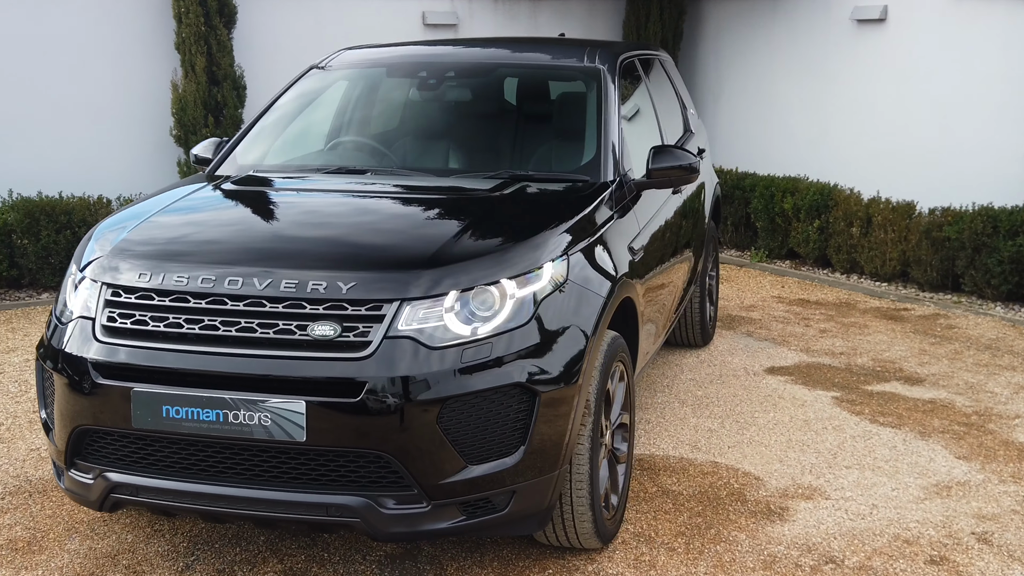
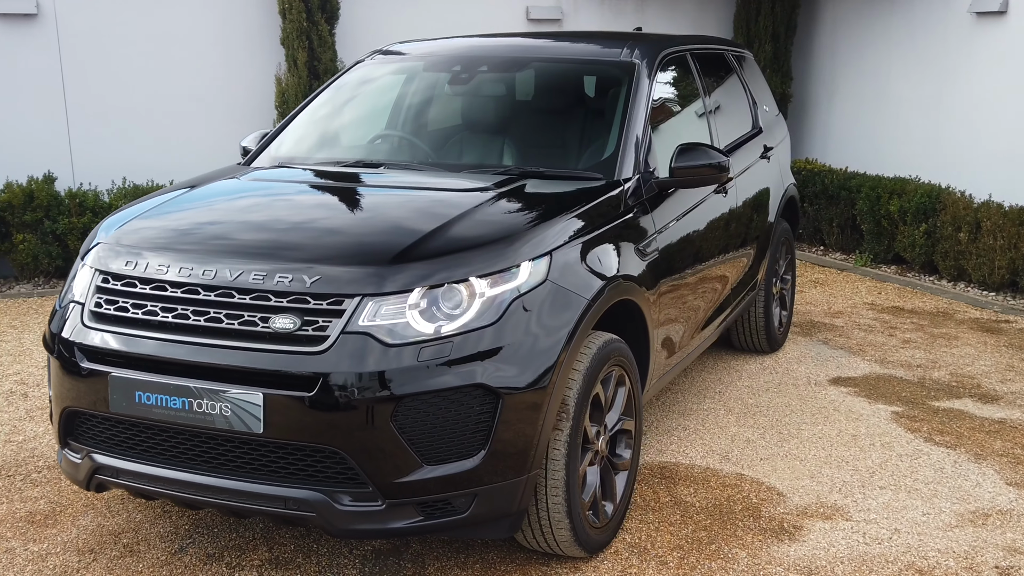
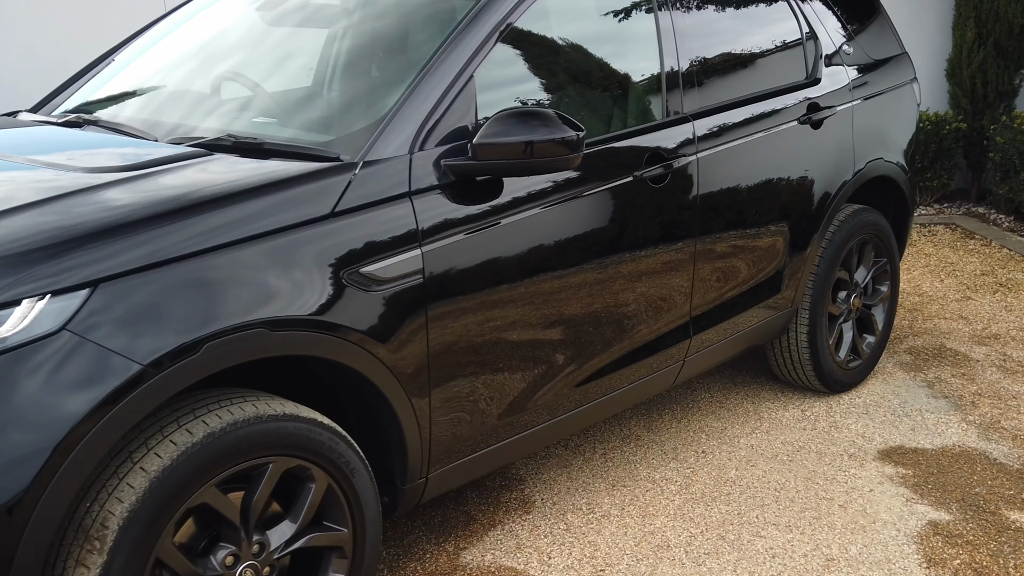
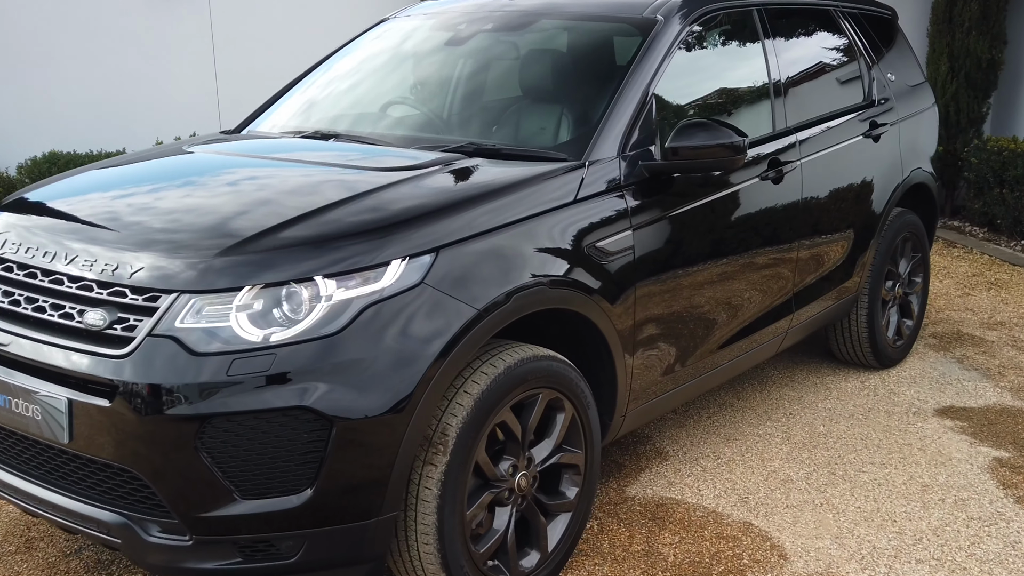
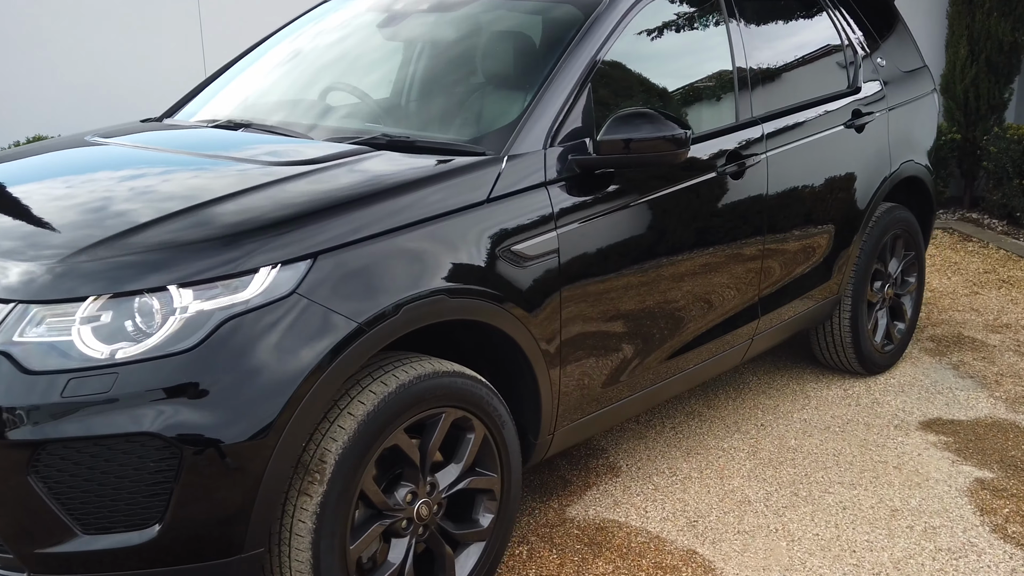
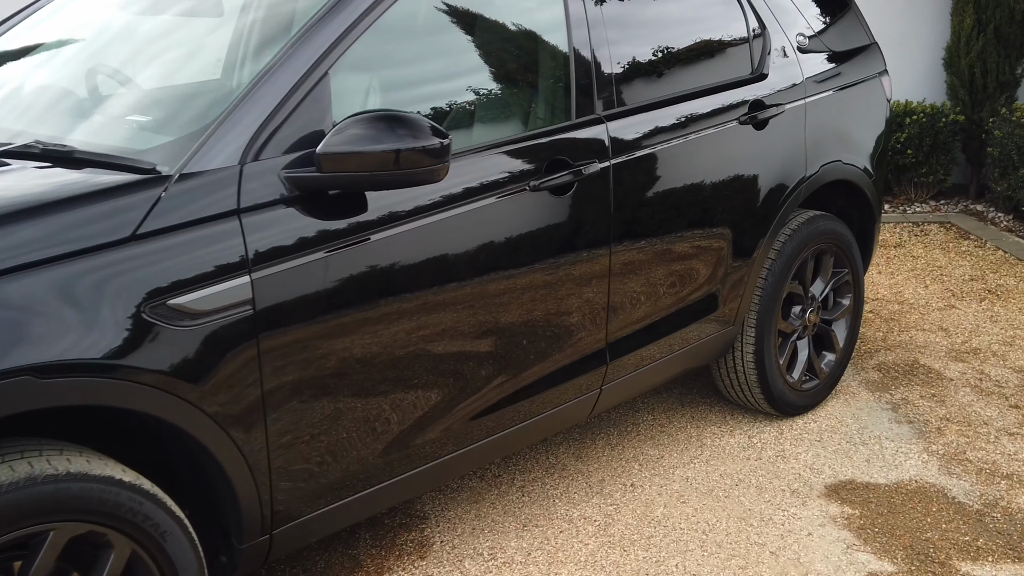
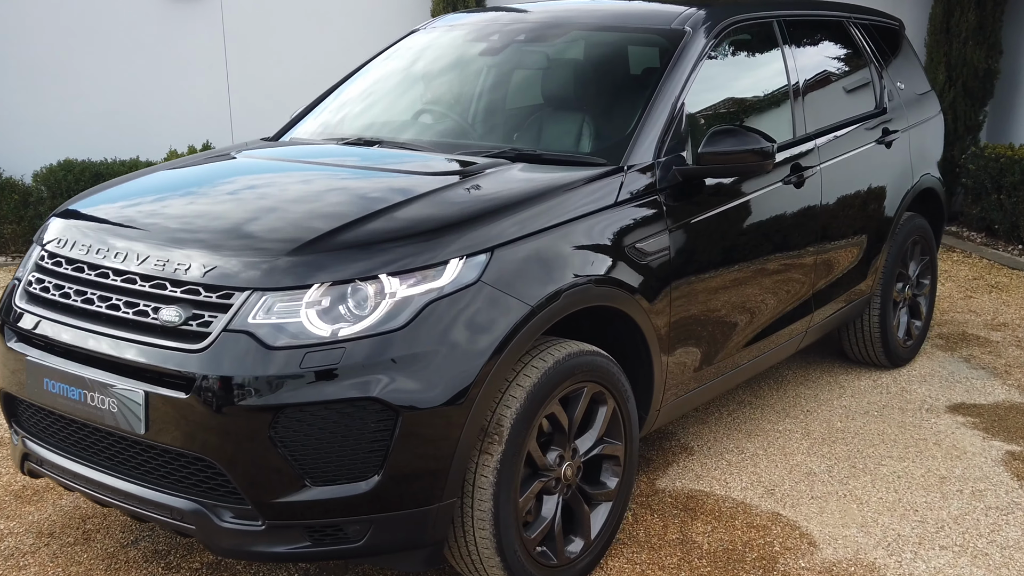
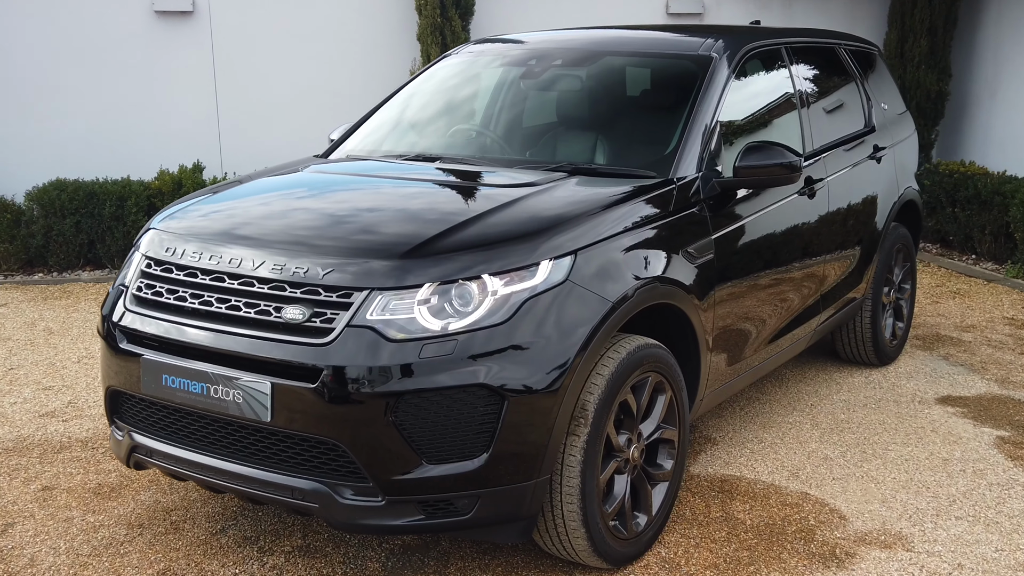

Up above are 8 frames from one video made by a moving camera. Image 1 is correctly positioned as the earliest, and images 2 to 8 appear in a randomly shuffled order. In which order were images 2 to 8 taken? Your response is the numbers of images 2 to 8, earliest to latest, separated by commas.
2, 8, 7, 4, 5, 3, 6
